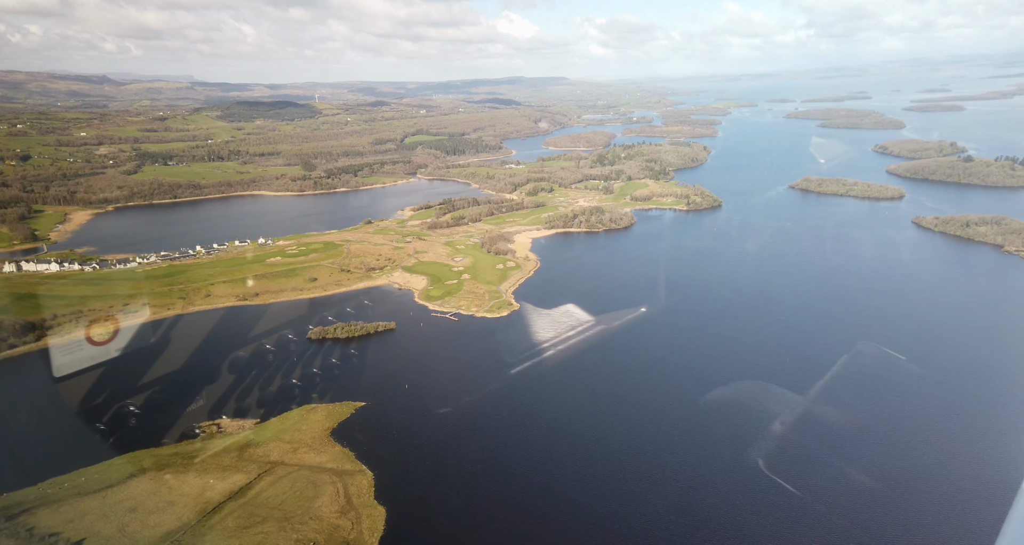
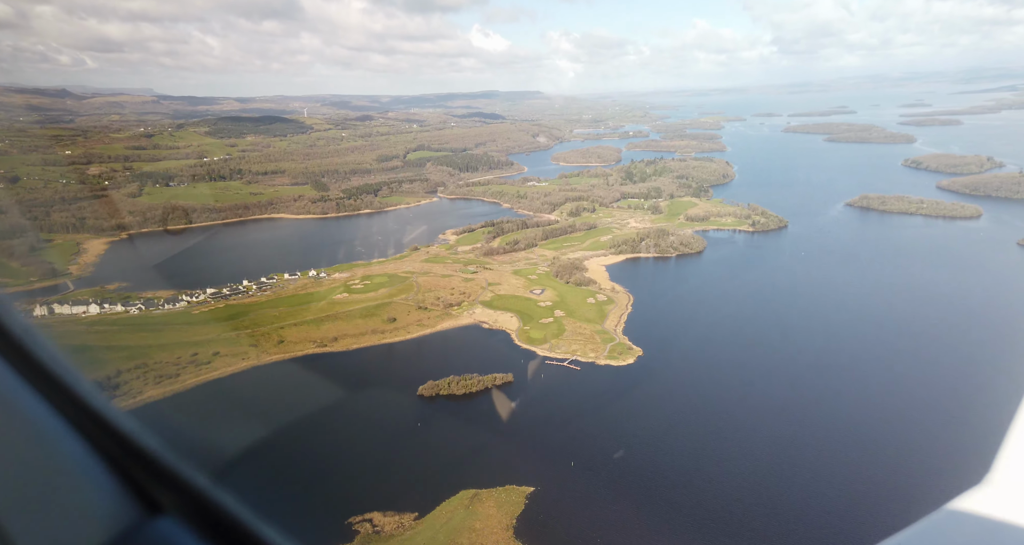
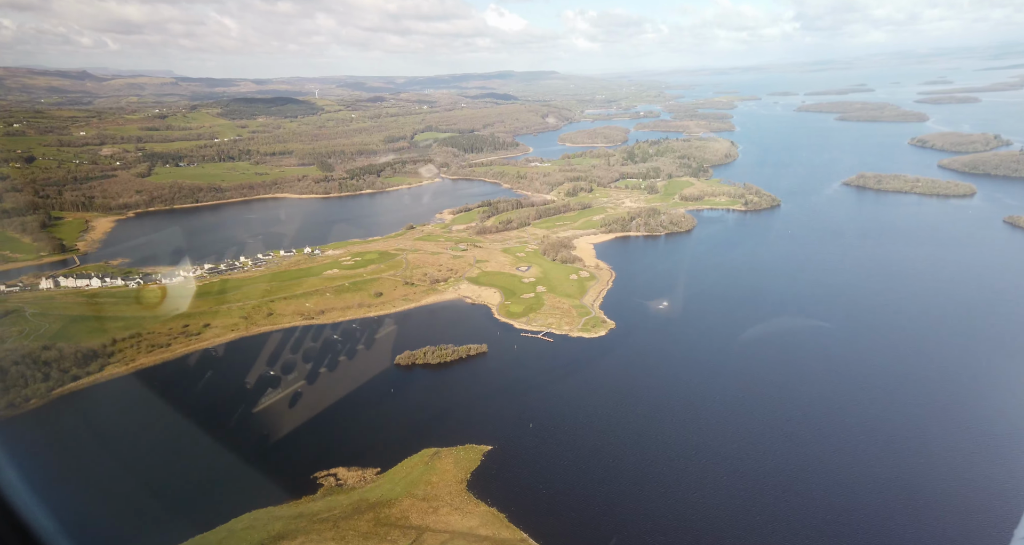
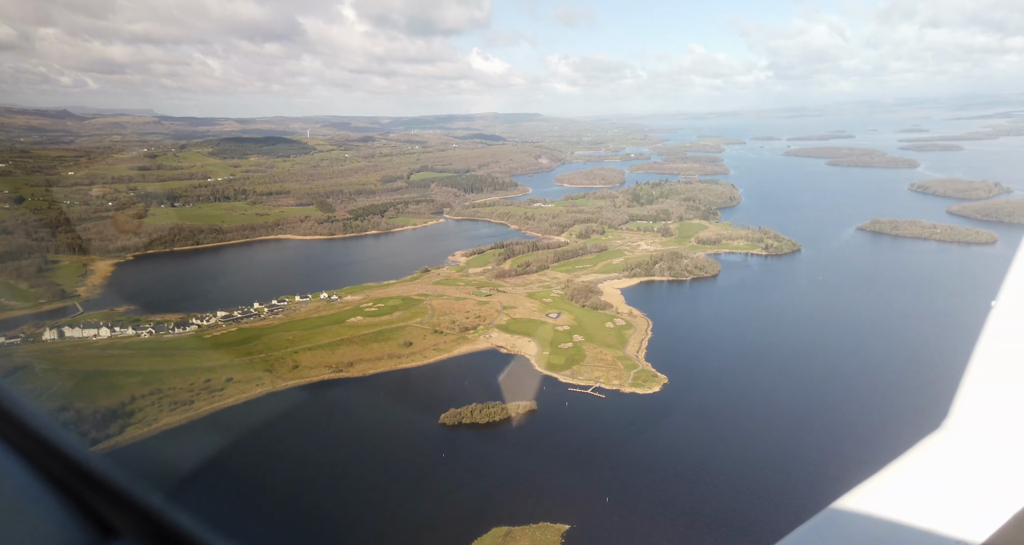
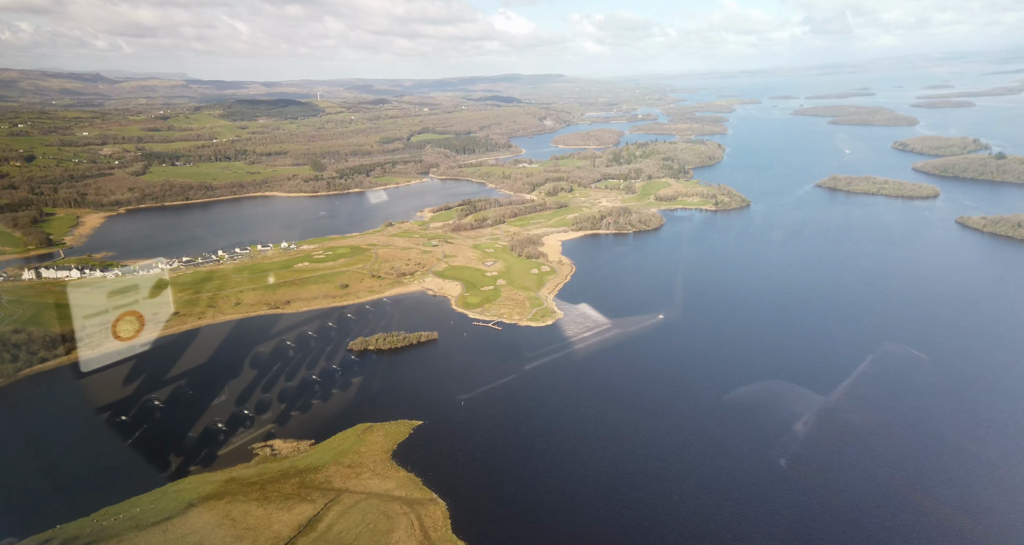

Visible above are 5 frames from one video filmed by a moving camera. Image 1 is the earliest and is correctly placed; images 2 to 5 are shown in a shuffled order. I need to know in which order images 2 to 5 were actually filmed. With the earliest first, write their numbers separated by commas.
5, 3, 2, 4
